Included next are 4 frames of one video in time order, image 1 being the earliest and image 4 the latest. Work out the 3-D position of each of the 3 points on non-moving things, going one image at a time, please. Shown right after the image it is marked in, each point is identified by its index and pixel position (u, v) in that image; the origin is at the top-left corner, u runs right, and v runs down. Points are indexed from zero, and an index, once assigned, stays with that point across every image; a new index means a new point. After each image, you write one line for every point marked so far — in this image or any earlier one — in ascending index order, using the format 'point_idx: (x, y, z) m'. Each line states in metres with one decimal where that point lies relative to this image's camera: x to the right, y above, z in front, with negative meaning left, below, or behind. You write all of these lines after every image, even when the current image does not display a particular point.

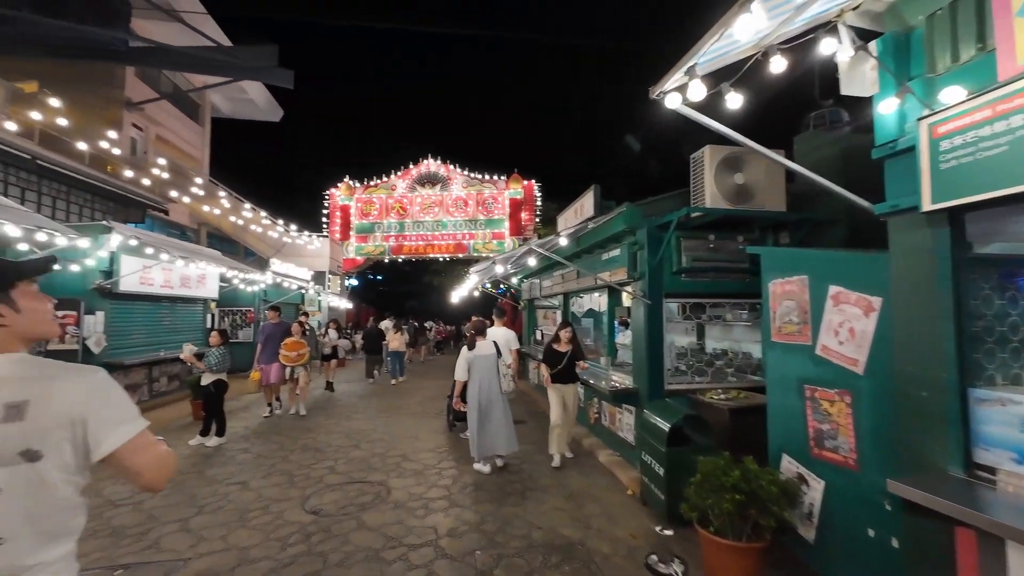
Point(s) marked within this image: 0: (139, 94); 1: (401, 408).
0: (-16.7, +8.6, +19.2) m
1: (-2.6, -2.8, +9.8) m
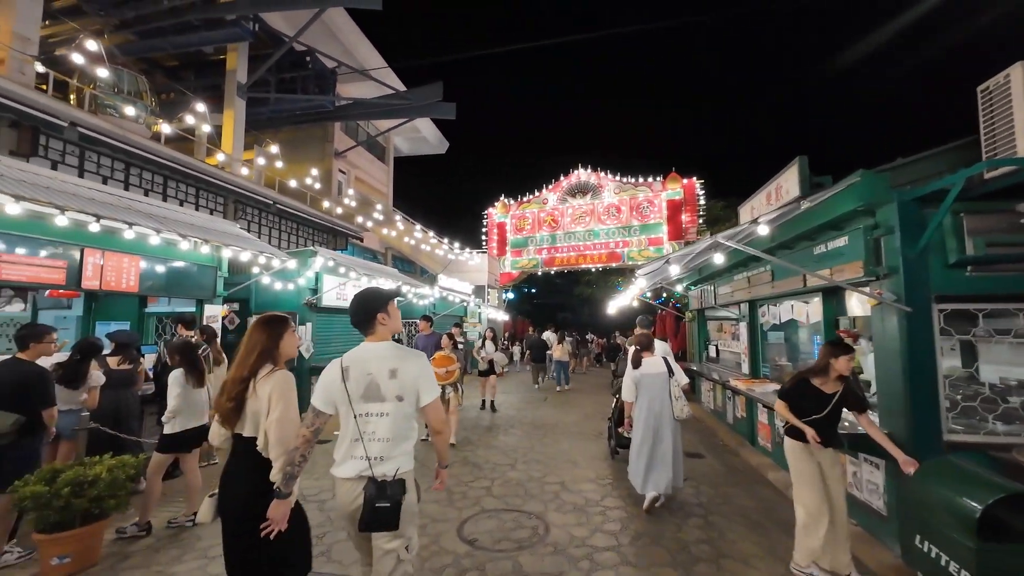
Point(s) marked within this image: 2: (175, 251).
0: (-9.2, +7.8, +23.3) m
1: (+1.0, -3.0, +9.2) m
2: (-5.7, +0.6, +7.3) m
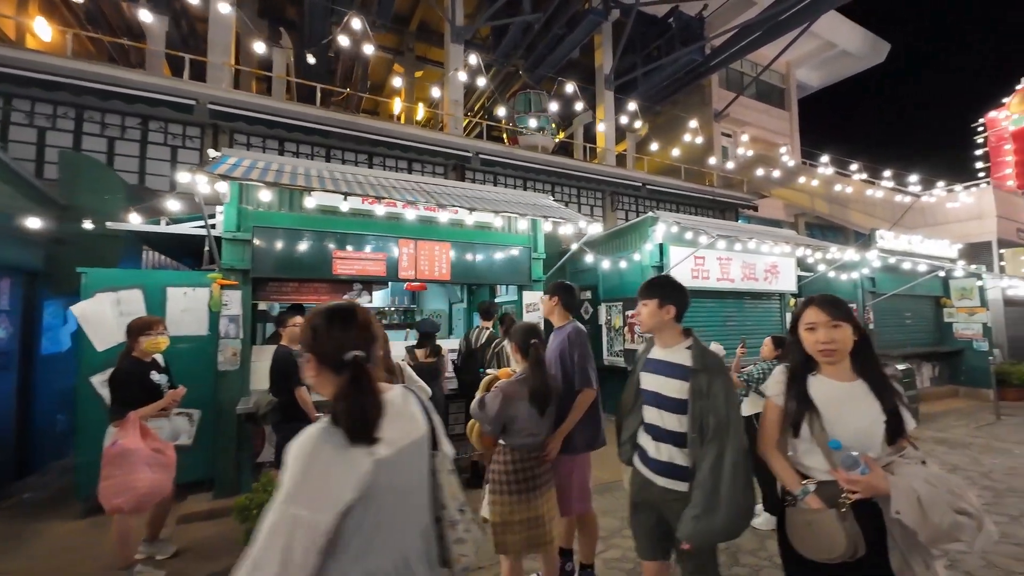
0: (+9.6, +8.6, +19.4) m
1: (+5.6, -2.3, +2.6) m
2: (-0.3, +0.8, +6.8) m
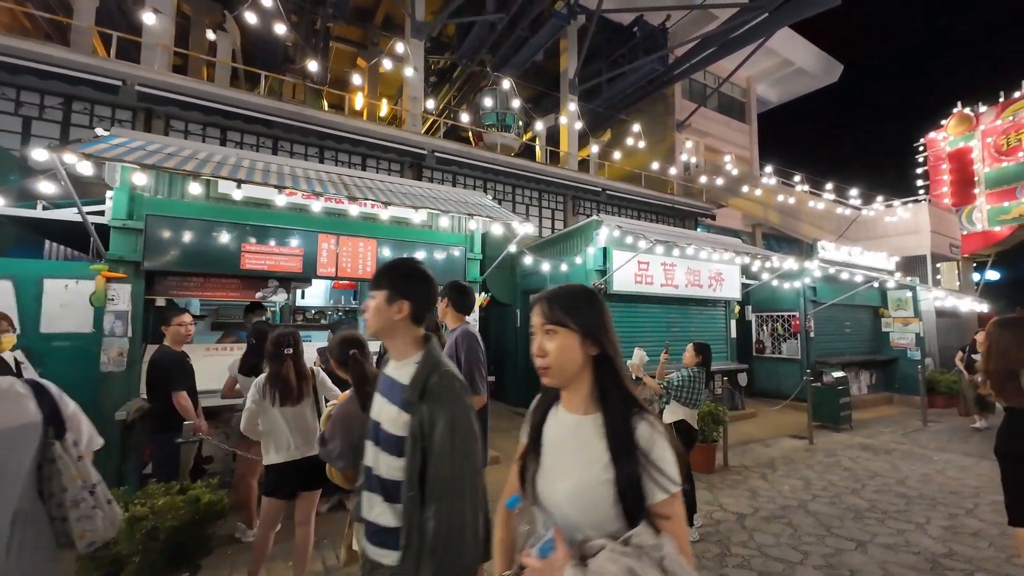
0: (+7.9, +8.3, +19.8) m
1: (+4.8, -2.4, +2.7) m
2: (-1.3, +0.8, +6.5) m
